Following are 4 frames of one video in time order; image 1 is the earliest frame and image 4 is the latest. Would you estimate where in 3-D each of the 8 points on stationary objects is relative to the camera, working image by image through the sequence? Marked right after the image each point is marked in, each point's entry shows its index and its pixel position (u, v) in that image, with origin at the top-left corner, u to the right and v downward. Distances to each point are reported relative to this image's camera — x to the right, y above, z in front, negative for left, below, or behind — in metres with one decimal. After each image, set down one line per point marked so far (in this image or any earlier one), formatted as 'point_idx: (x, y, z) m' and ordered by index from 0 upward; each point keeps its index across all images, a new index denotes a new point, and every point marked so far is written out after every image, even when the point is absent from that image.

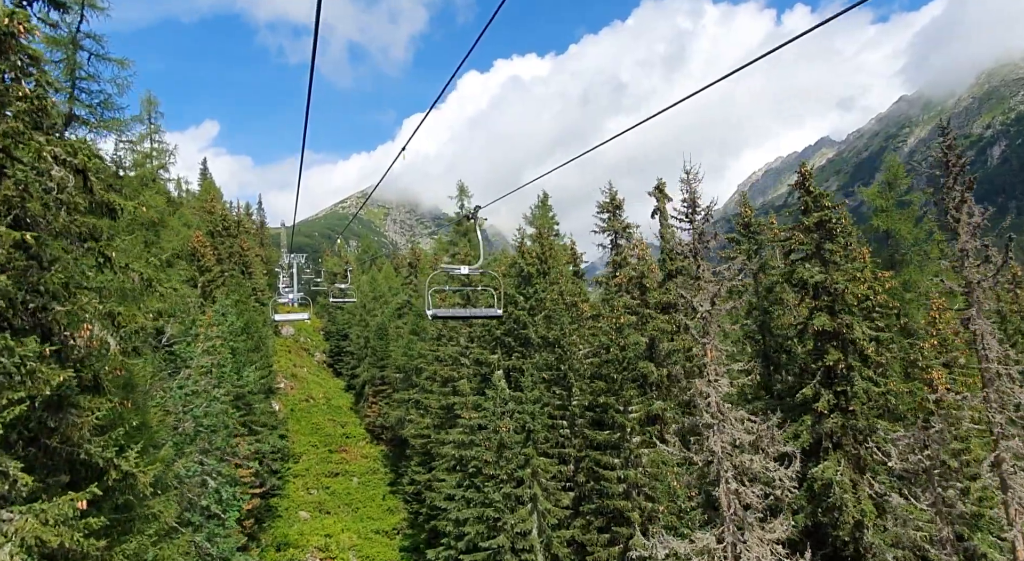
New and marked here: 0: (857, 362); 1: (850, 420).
0: (+9.5, -2.2, +17.2) m
1: (+9.2, -3.8, +17.0) m
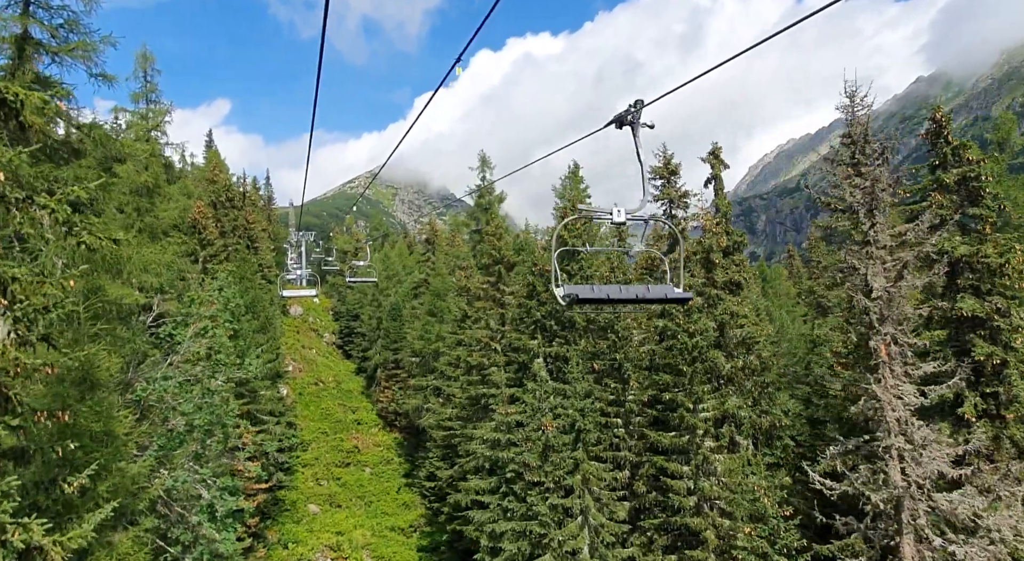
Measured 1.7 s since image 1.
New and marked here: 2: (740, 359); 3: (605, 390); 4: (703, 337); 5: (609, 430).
0: (+10.8, -1.7, +13.7) m
1: (+10.6, -3.2, +13.6) m
2: (+6.8, -2.3, +18.9) m
3: (+2.9, -3.4, +19.7) m
4: (+5.5, -1.6, +18.4) m
5: (+2.9, -4.5, +19.1) m
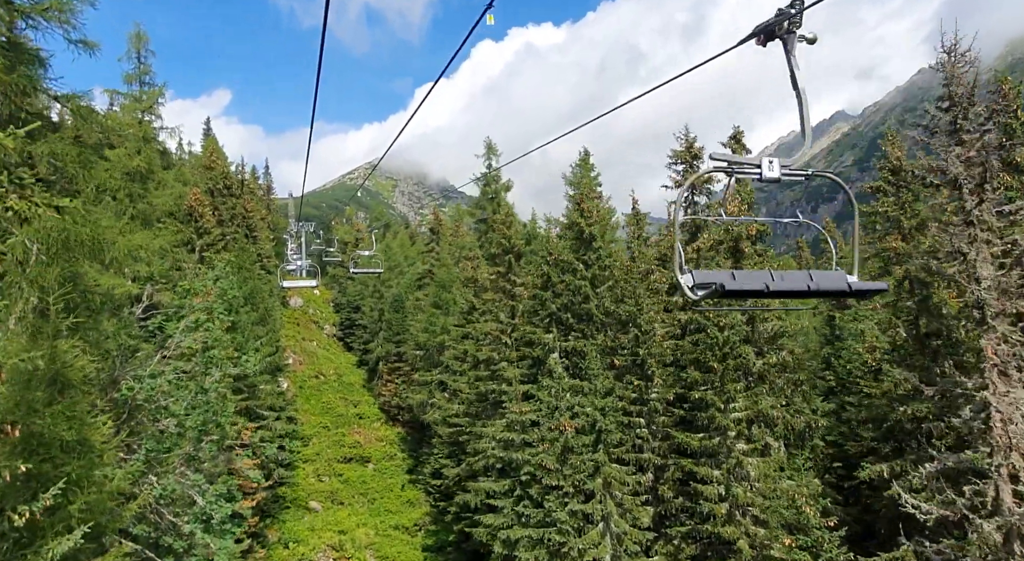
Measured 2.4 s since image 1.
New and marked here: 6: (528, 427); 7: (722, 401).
0: (+11.3, -1.5, +12.5) m
1: (+11.0, -3.0, +12.4) m
2: (+7.2, -2.1, +17.6) m
3: (+3.3, -3.1, +18.5) m
4: (+6.0, -1.4, +17.2) m
5: (+3.4, -4.2, +17.9) m
6: (+0.5, -4.5, +19.4) m
7: (+5.5, -3.1, +16.6) m
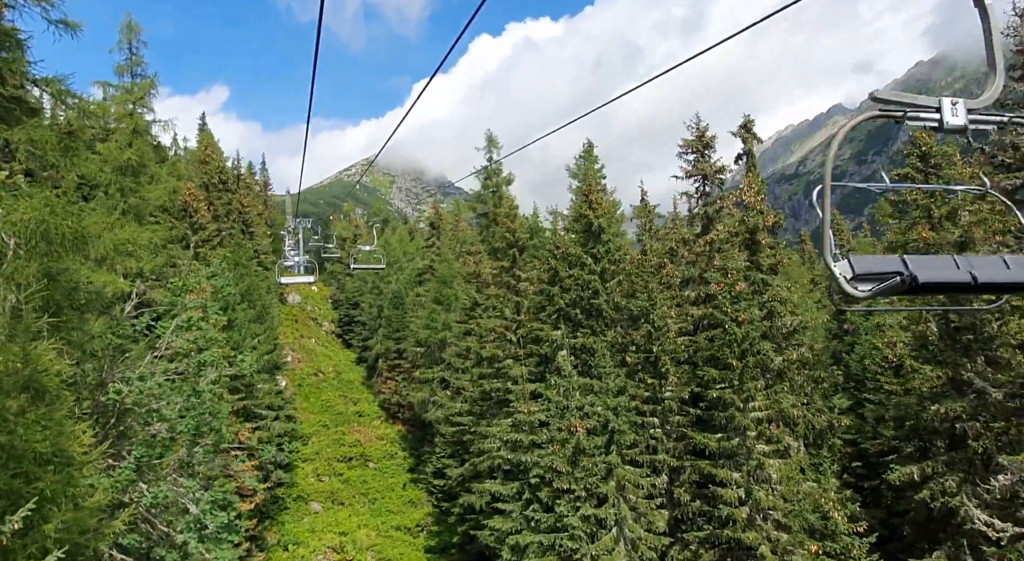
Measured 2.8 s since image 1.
0: (+11.5, -1.3, +11.7) m
1: (+11.2, -2.9, +11.7) m
2: (+7.4, -1.9, +16.9) m
3: (+3.6, -3.0, +17.7) m
4: (+6.2, -1.2, +16.4) m
5: (+3.6, -4.1, +17.1) m
6: (+0.7, -4.3, +18.6) m
7: (+5.7, -3.0, +15.8) m
